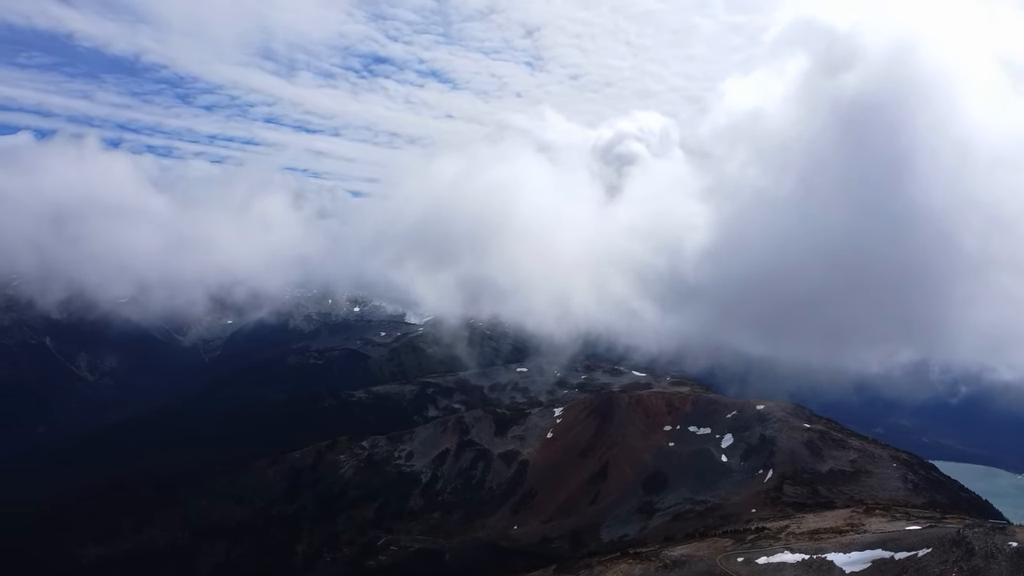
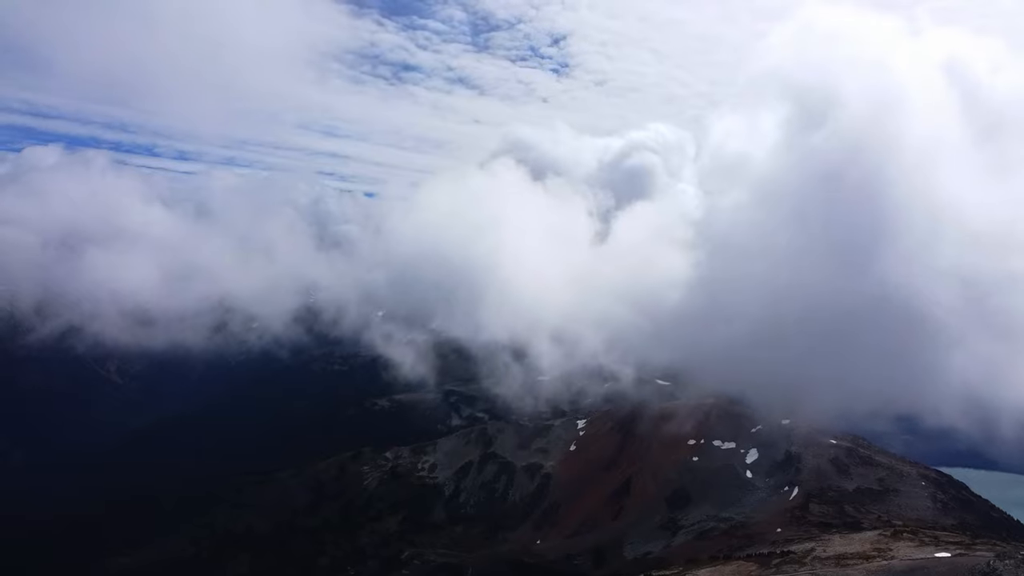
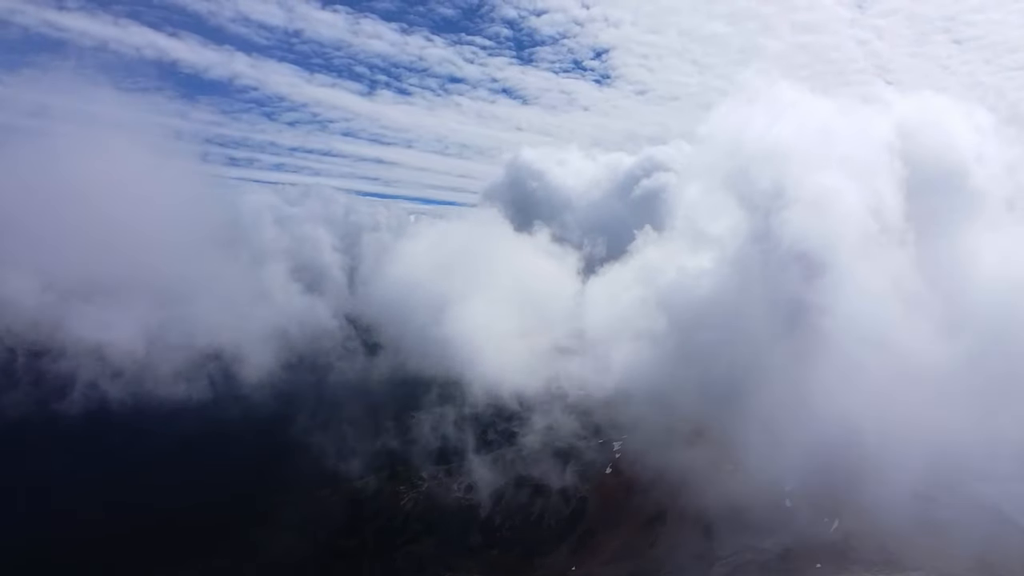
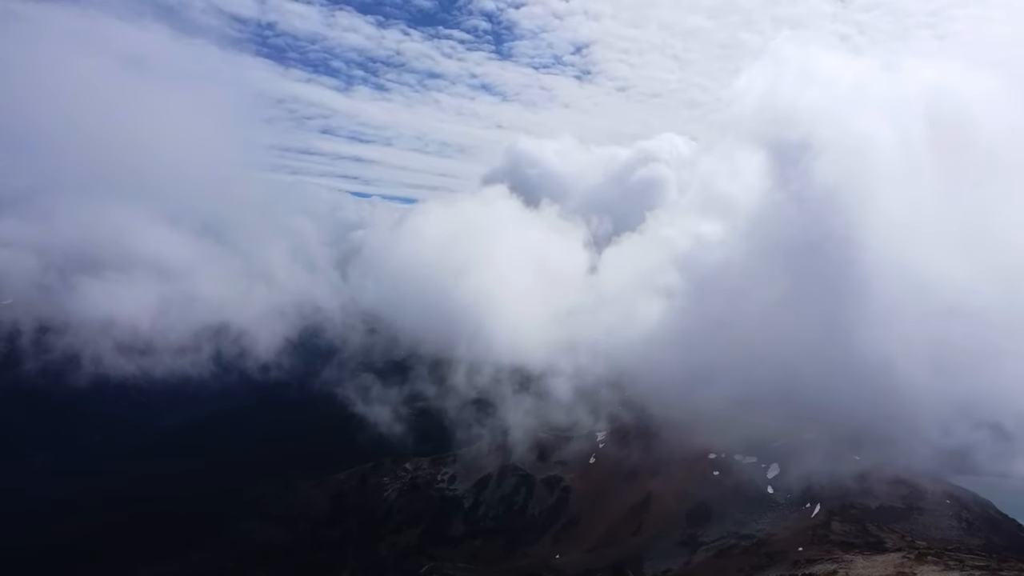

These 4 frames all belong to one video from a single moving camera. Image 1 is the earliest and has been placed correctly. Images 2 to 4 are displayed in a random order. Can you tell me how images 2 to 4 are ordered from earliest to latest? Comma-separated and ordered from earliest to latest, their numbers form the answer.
2, 4, 3
